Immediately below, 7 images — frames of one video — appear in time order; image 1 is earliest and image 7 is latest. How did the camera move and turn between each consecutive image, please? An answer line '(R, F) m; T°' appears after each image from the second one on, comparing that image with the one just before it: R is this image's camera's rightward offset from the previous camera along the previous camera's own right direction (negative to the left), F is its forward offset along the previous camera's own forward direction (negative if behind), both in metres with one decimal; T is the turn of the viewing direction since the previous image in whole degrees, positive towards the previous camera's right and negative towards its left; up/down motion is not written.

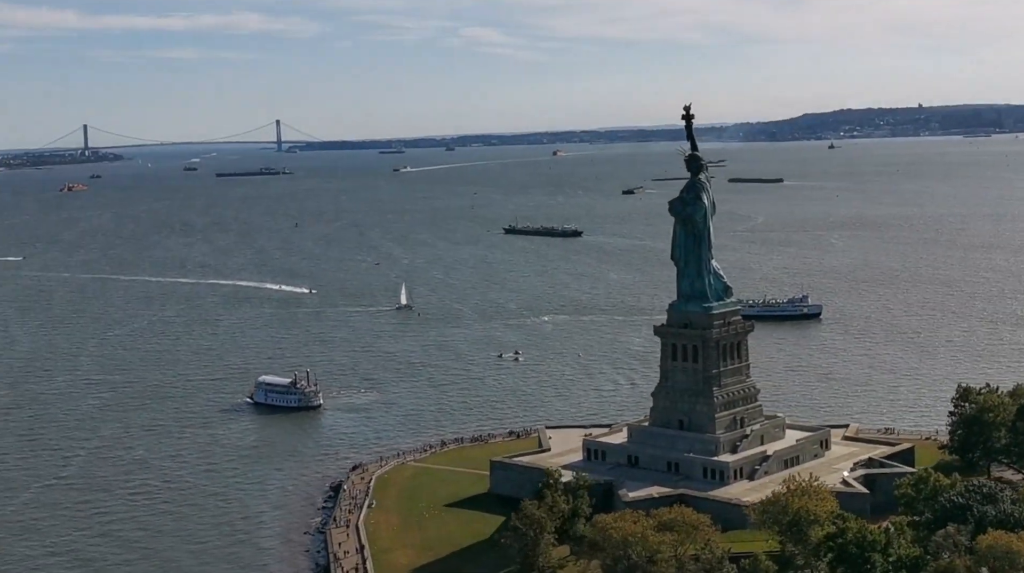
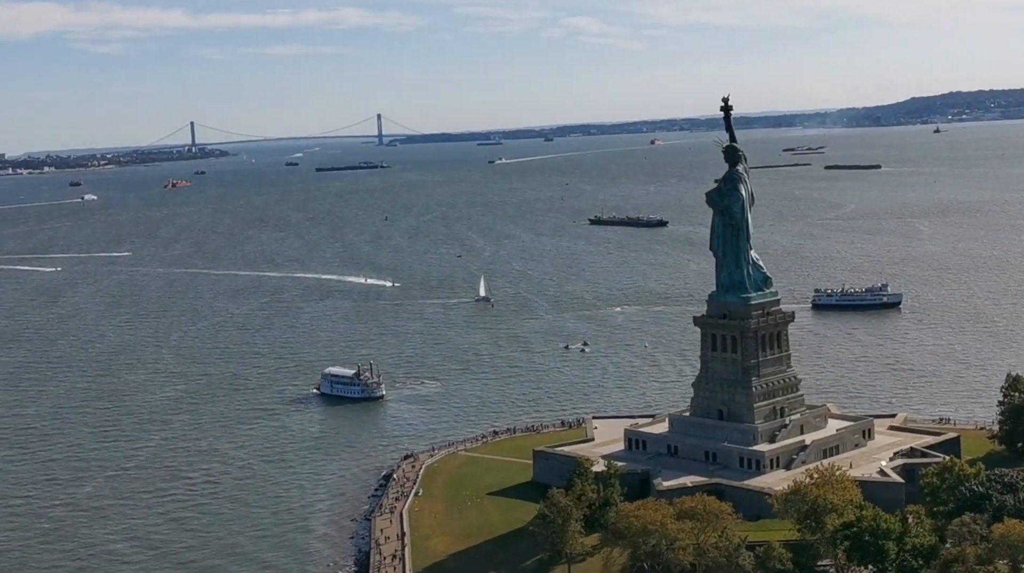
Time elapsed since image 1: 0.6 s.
(+1.7, -0.6) m; -4°
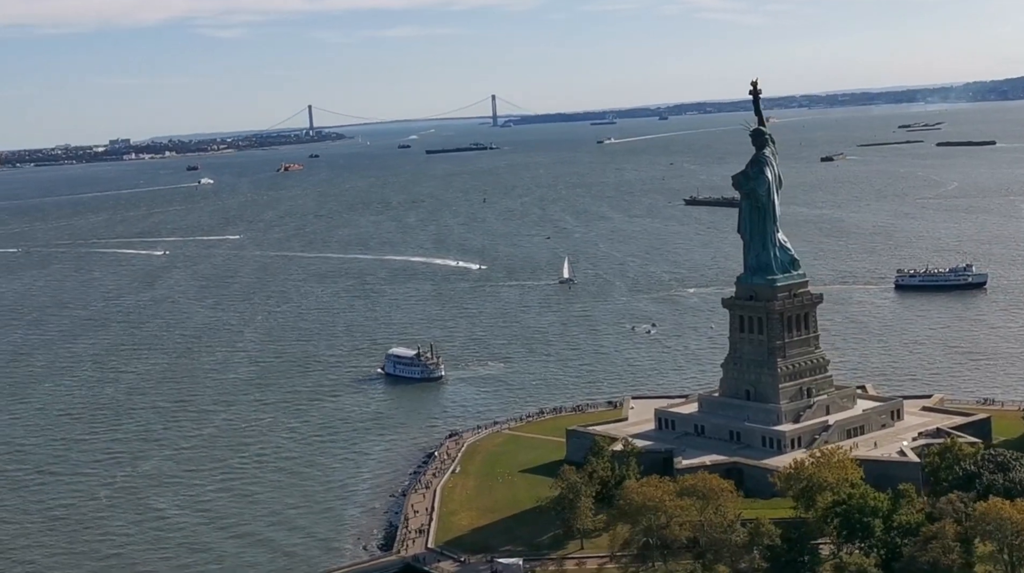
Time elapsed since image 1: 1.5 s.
(+2.4, -1.0) m; -5°
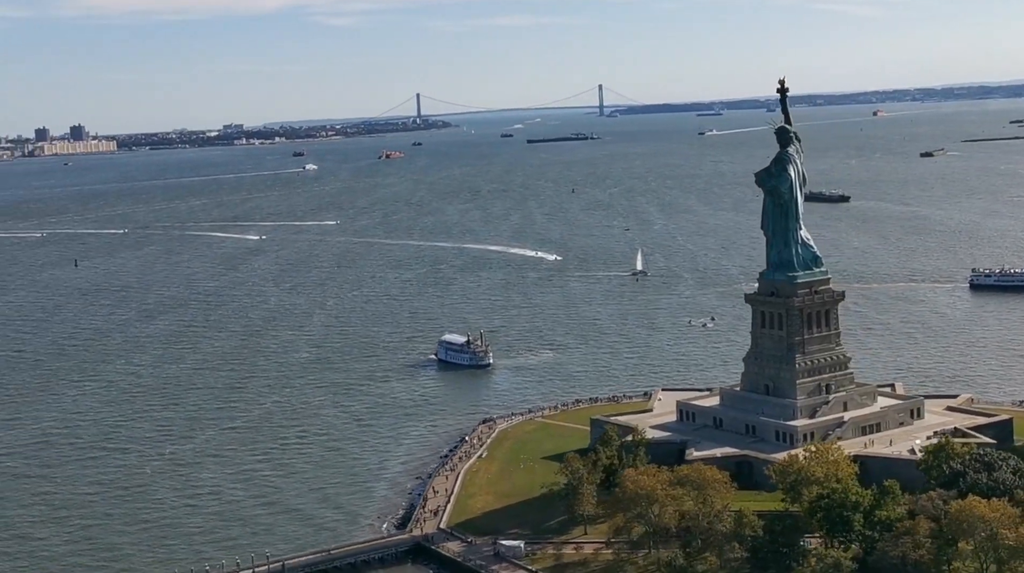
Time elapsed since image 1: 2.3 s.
(+2.3, -0.9) m; -4°
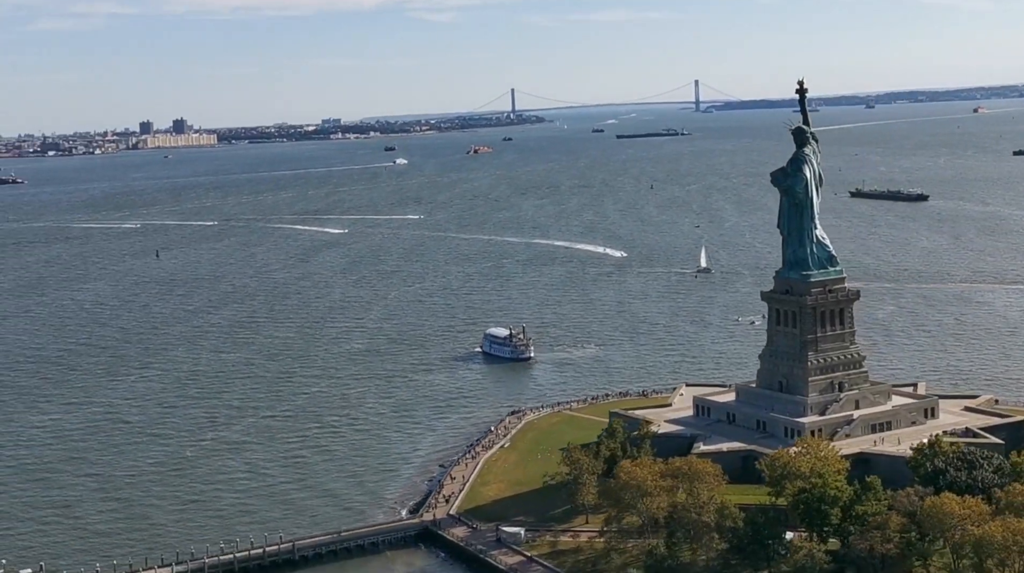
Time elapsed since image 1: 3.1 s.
(+2.2, -1.0) m; -4°
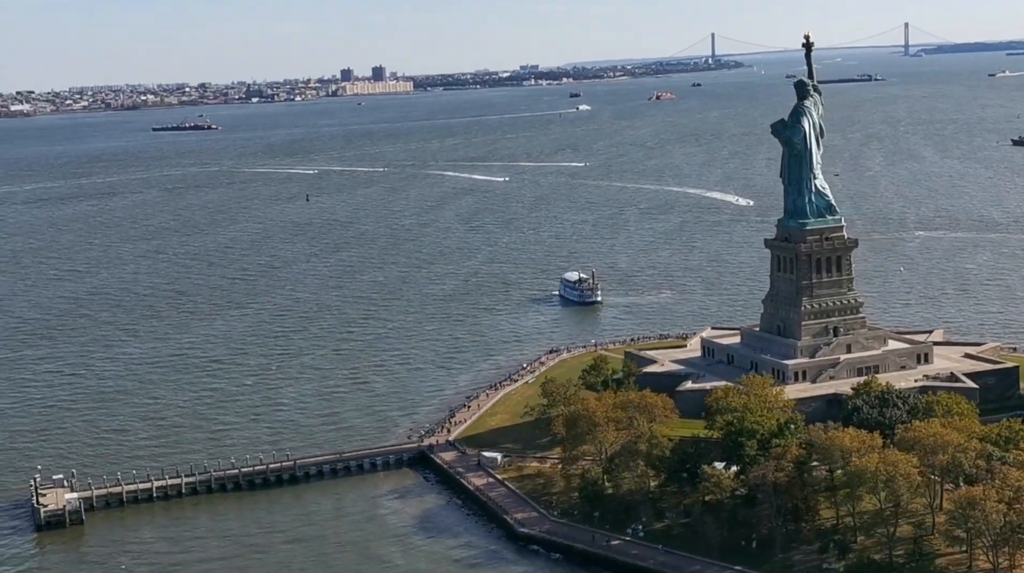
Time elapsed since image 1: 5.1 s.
(+5.6, -2.5) m; -8°
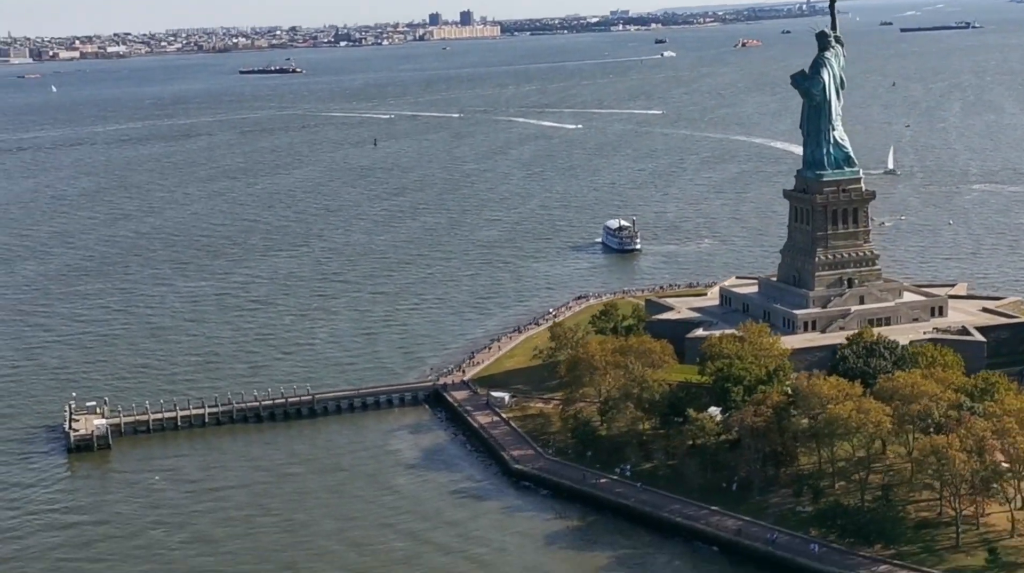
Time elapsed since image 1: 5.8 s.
(+2.0, -0.9) m; -3°
